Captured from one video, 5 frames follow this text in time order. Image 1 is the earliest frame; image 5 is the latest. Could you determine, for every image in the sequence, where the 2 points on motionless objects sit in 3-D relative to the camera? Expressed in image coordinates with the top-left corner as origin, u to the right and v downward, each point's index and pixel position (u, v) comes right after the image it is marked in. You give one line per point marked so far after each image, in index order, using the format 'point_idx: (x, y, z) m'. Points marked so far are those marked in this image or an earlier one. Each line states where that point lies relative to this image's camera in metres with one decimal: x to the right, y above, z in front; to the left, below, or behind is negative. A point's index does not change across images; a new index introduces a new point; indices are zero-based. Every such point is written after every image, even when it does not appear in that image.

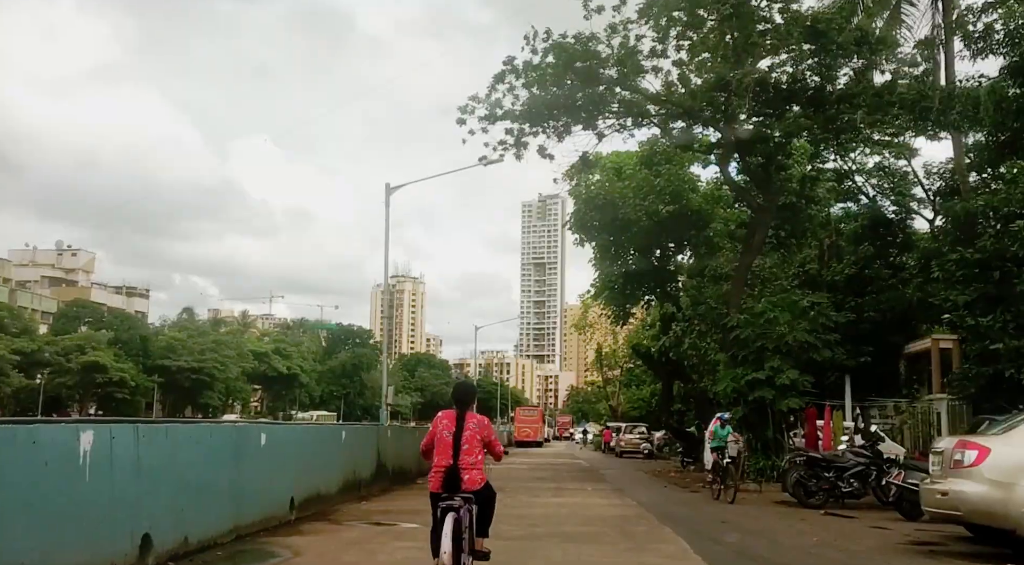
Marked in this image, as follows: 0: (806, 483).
0: (+4.8, -3.2, +14.6) m
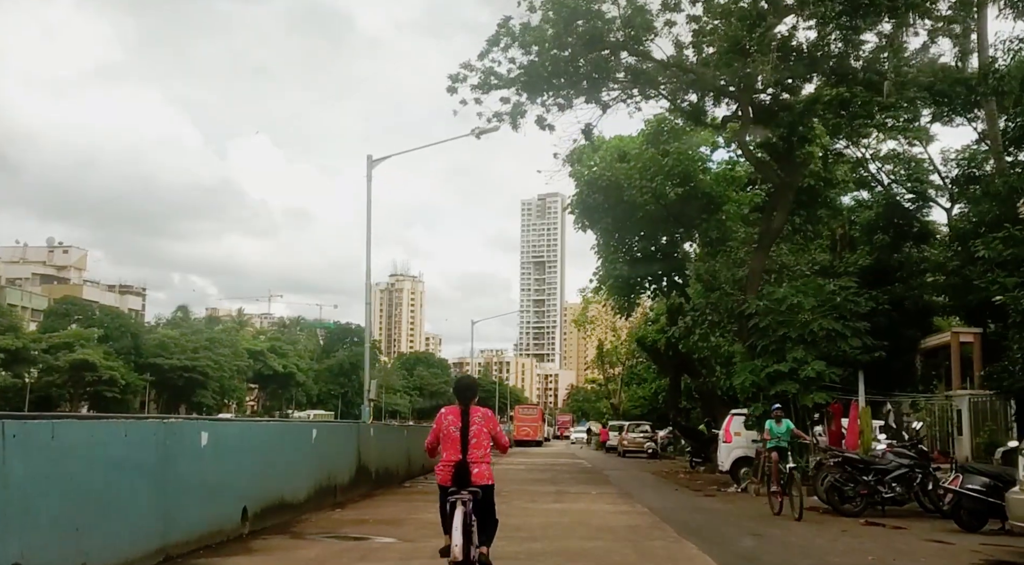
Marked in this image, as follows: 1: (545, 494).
0: (+4.7, -2.9, +12.8) m
1: (+0.6, -4.0, +17.0) m
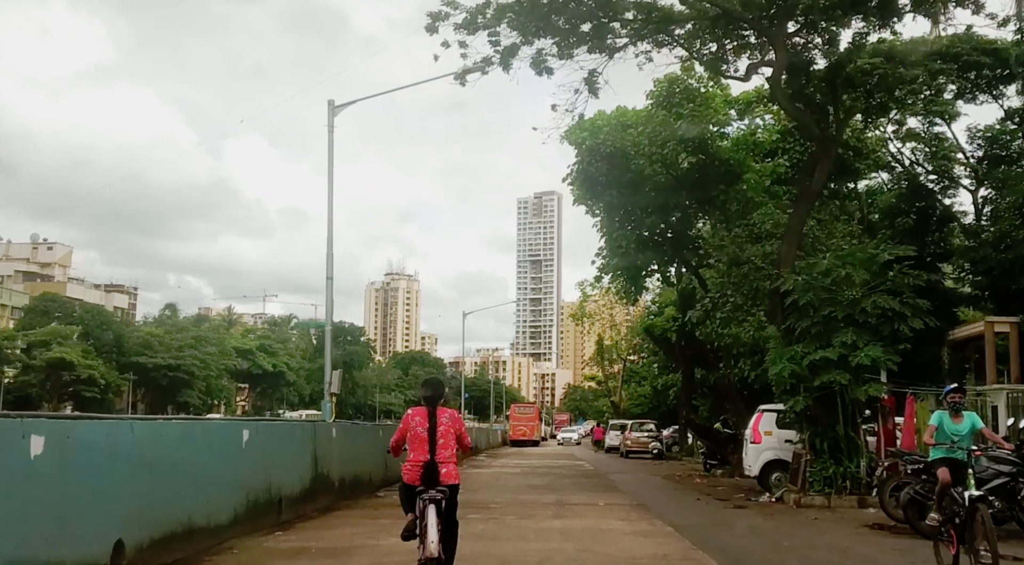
0: (+4.6, -2.4, +10.0) m
1: (+0.5, -3.5, +14.2) m
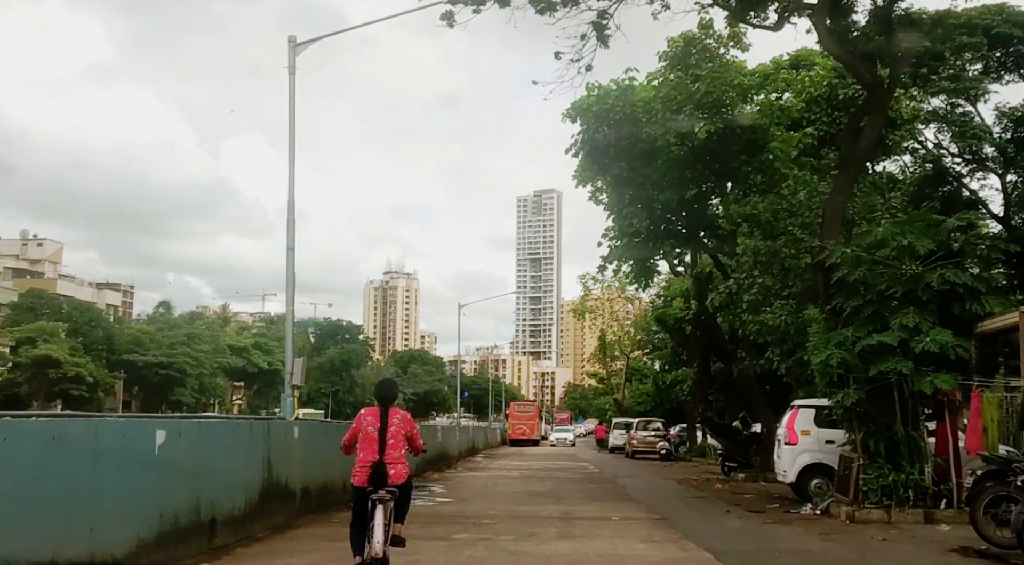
0: (+4.5, -2.1, +7.7) m
1: (+0.4, -3.1, +11.9) m
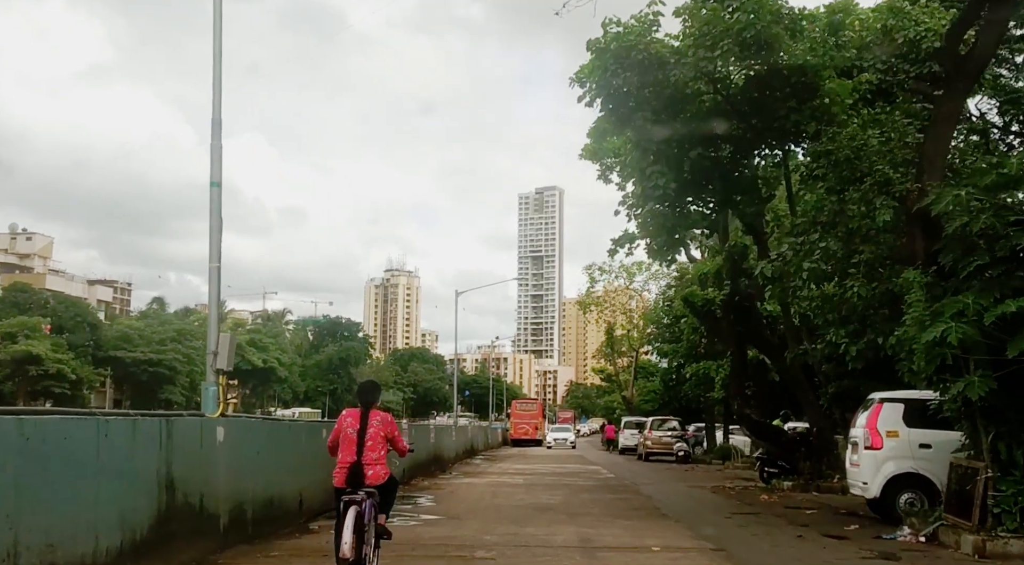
0: (+4.6, -1.6, +4.6) m
1: (+0.5, -2.6, +8.8) m
